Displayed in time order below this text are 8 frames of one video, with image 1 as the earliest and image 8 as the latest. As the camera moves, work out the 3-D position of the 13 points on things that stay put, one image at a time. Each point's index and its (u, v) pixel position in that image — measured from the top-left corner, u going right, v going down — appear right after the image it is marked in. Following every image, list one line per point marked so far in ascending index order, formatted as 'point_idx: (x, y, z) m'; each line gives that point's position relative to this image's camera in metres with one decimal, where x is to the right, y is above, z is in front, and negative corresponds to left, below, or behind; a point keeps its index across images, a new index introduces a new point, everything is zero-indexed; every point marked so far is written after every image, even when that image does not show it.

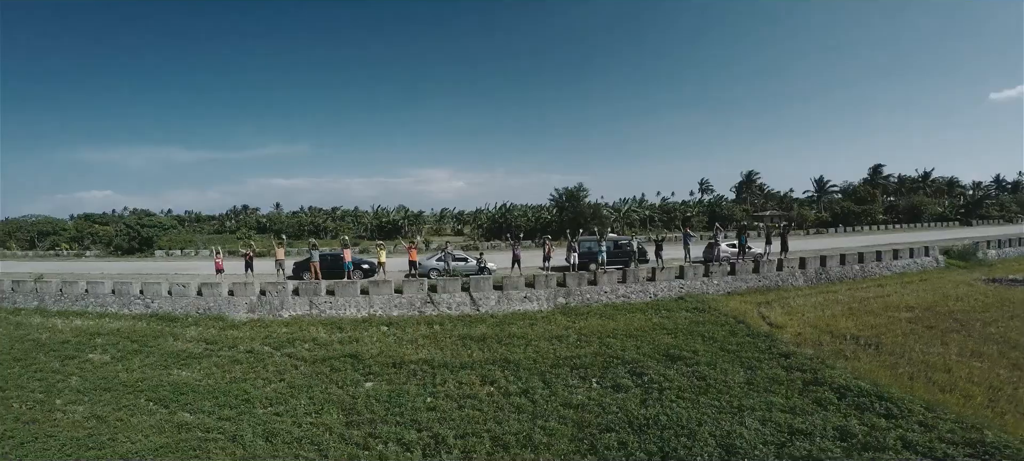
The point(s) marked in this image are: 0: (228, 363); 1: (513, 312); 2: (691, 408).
0: (-4.6, -2.2, +7.6) m
1: (0.0, -1.9, +11.3) m
2: (+2.0, -2.0, +5.3) m
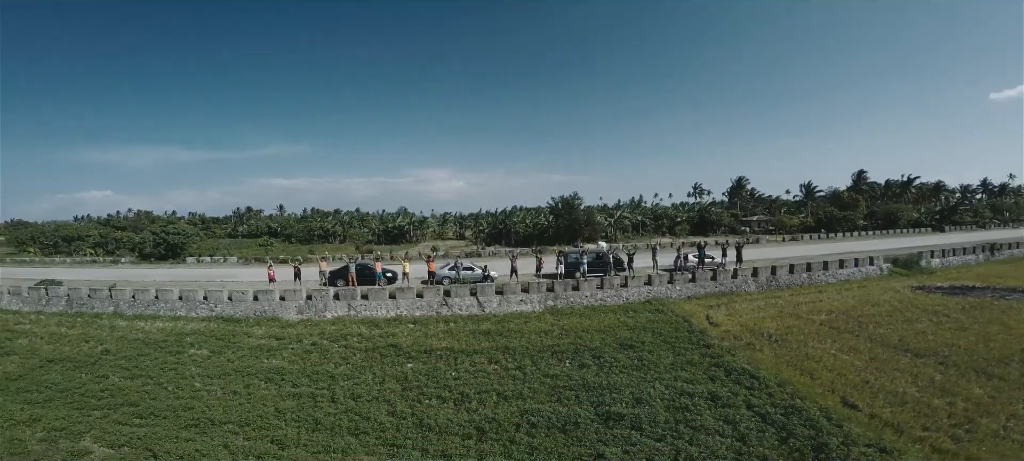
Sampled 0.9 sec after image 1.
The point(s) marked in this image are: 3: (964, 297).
0: (-4.6, -2.7, +10.4) m
1: (0.0, -2.4, +14.0) m
2: (+1.9, -2.5, +8.0) m
3: (+14.8, -2.3, +14.4) m
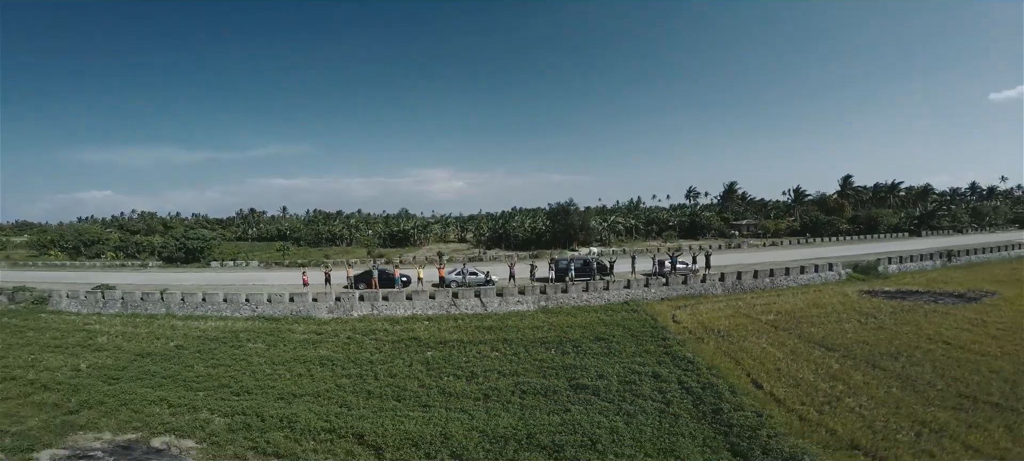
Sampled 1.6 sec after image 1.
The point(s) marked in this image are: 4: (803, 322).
0: (-4.7, -3.2, +12.9) m
1: (-0.1, -2.9, +16.6) m
2: (+1.9, -3.0, +10.6) m
3: (+14.7, -2.7, +17.0) m
4: (+9.1, -2.9, +14.1) m
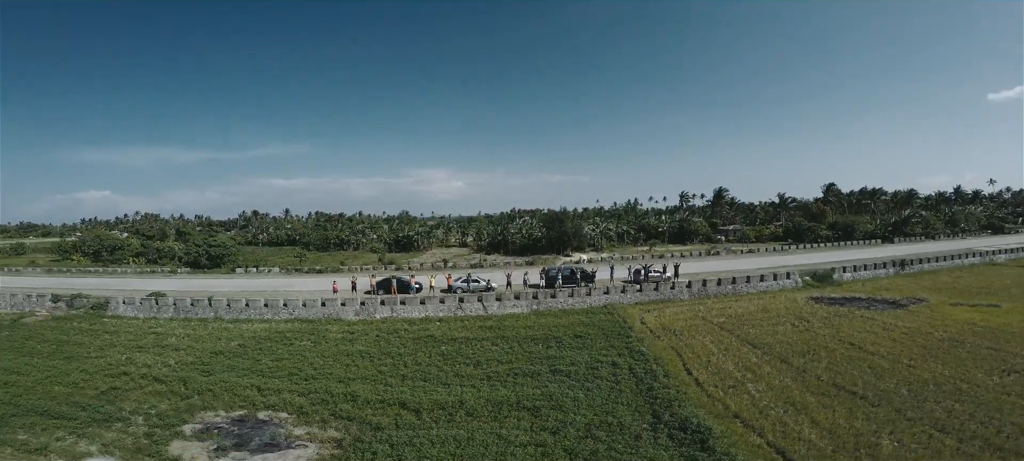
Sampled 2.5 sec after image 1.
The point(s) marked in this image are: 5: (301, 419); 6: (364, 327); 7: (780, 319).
0: (-4.9, -3.9, +16.2) m
1: (-0.2, -3.6, +19.8) m
2: (+1.7, -3.7, +13.9) m
3: (+14.6, -3.4, +20.3) m
4: (+8.9, -3.6, +17.4) m
5: (-4.6, -4.1, +10.0) m
6: (-5.9, -3.9, +18.2) m
7: (+10.7, -3.5, +18.2) m
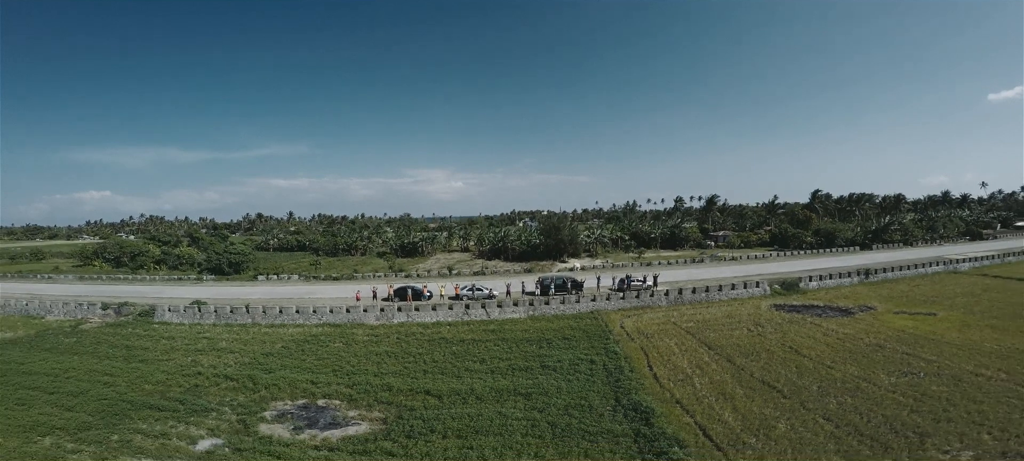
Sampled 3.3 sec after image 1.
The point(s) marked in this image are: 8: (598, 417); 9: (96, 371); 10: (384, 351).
0: (-4.9, -4.7, +19.3) m
1: (-0.3, -4.4, +23.0) m
2: (+1.7, -4.5, +17.0) m
3: (+14.5, -4.2, +23.4) m
4: (+8.9, -4.4, +20.5) m
5: (-4.6, -5.0, +13.1) m
6: (-5.9, -4.7, +21.3) m
7: (+10.7, -4.4, +21.4) m
8: (+2.2, -4.8, +11.6) m
9: (-14.9, -5.2, +16.3) m
10: (-5.1, -4.7, +18.1) m
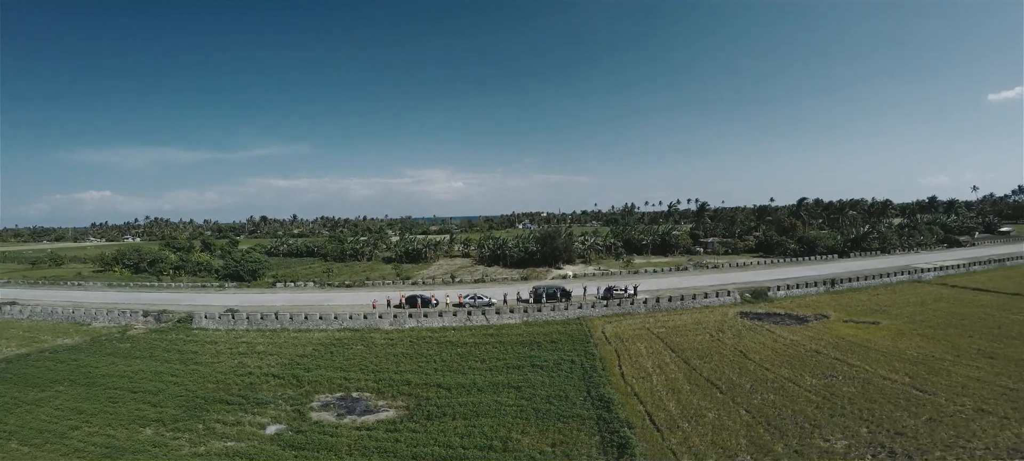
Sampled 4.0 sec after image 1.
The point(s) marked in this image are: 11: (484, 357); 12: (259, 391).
0: (-5.1, -5.7, +22.7) m
1: (-0.5, -5.4, +26.4) m
2: (+1.5, -5.5, +20.4) m
3: (+14.3, -5.2, +26.8) m
4: (+8.7, -5.4, +23.9) m
5: (-4.8, -5.9, +16.5) m
6: (-6.1, -5.7, +24.7) m
7: (+10.5, -5.4, +24.7) m
8: (+2.0, -5.7, +15.0) m
9: (-15.1, -6.2, +19.7) m
10: (-5.3, -5.7, +21.5) m
11: (-1.3, -5.6, +19.9) m
12: (-9.6, -6.0, +17.3) m
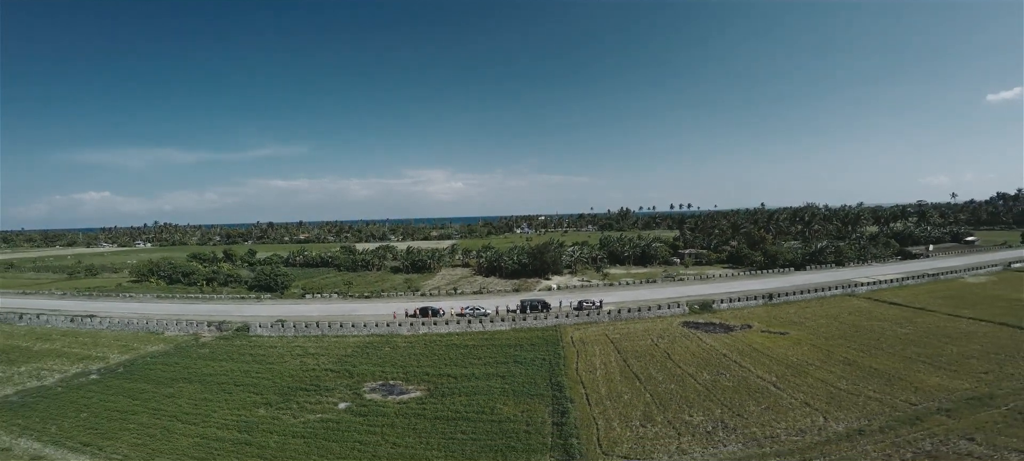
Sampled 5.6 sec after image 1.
0: (-5.8, -7.7, +30.2) m
1: (-1.2, -7.4, +33.8) m
2: (+0.8, -7.5, +27.9) m
3: (+13.6, -7.2, +34.3) m
4: (+8.0, -7.4, +31.4) m
5: (-5.5, -8.0, +24.0) m
6: (-6.8, -7.7, +32.2) m
7: (+9.8, -7.4, +32.2) m
8: (+1.3, -7.8, +22.5) m
9: (-15.8, -8.2, +27.1) m
10: (-6.0, -7.7, +28.9) m
11: (-2.0, -7.6, +27.4) m
12: (-10.2, -8.1, +24.7) m
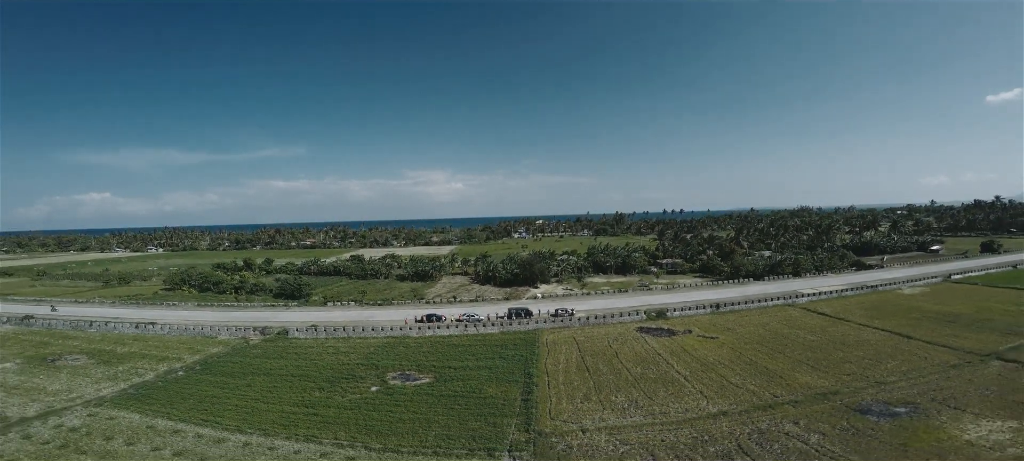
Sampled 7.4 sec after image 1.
0: (-6.9, -9.9, +38.6) m
1: (-2.3, -9.6, +42.3) m
2: (-0.3, -9.6, +36.3) m
3: (+12.5, -9.4, +42.7) m
4: (+6.9, -9.6, +39.8) m
5: (-6.6, -10.1, +32.4) m
6: (-7.9, -9.8, +40.6) m
7: (+8.7, -9.5, +40.6) m
8: (+0.2, -9.9, +30.9) m
9: (-16.9, -10.3, +35.5) m
10: (-7.1, -9.9, +37.3) m
11: (-3.1, -9.8, +35.8) m
12: (-11.4, -10.2, +33.1) m
